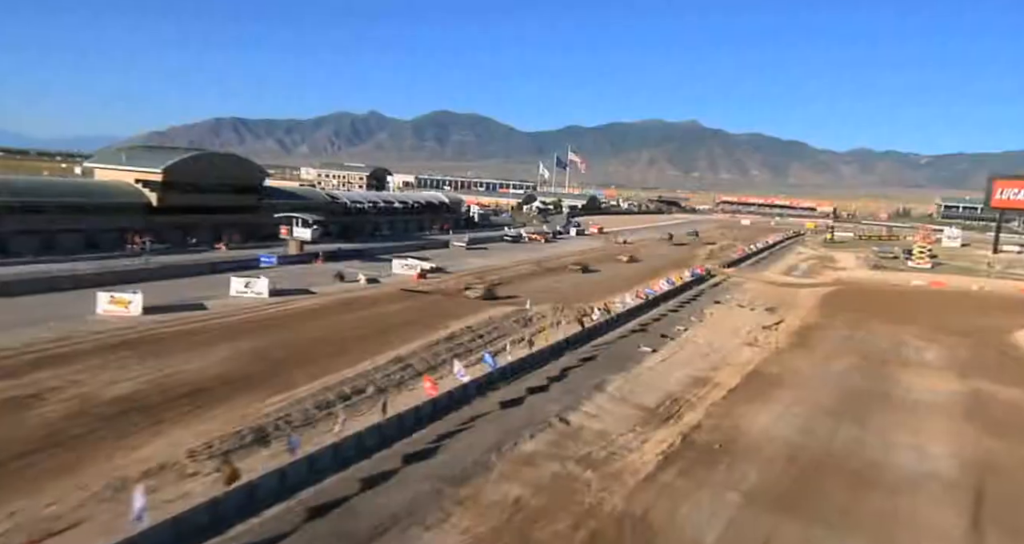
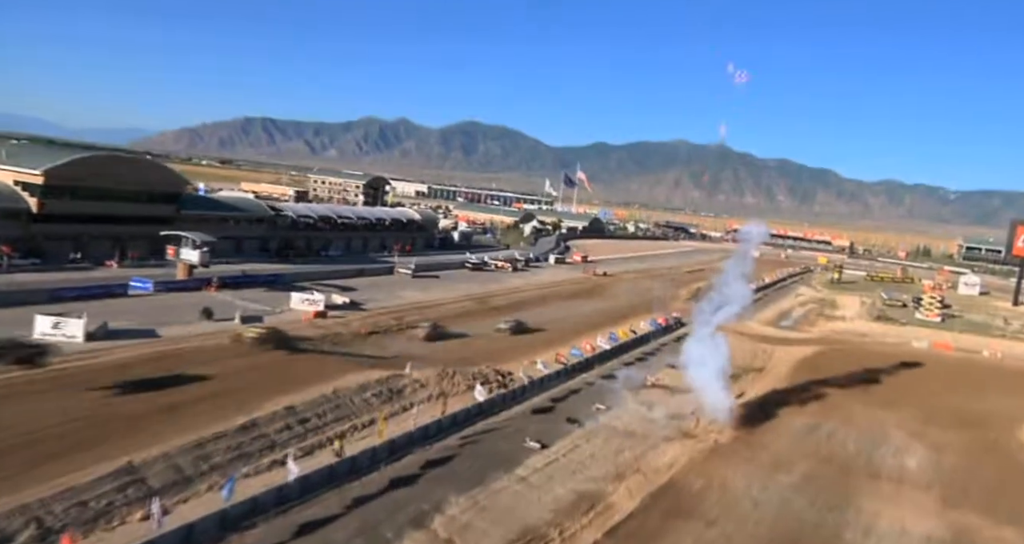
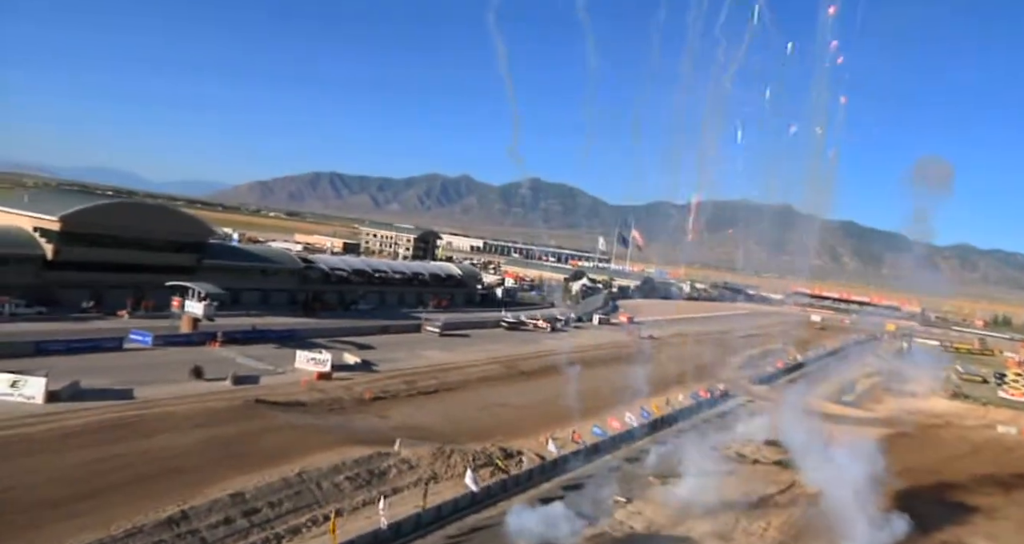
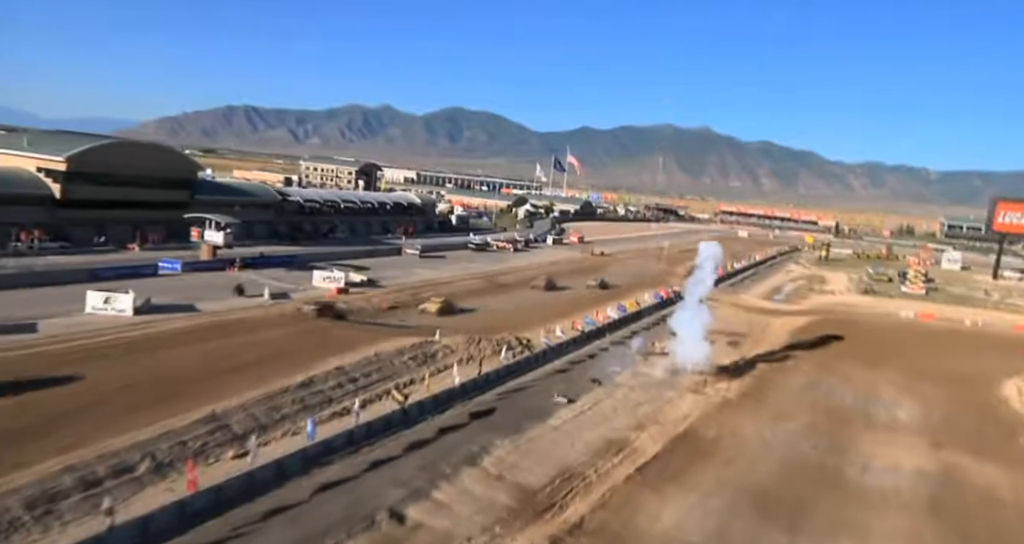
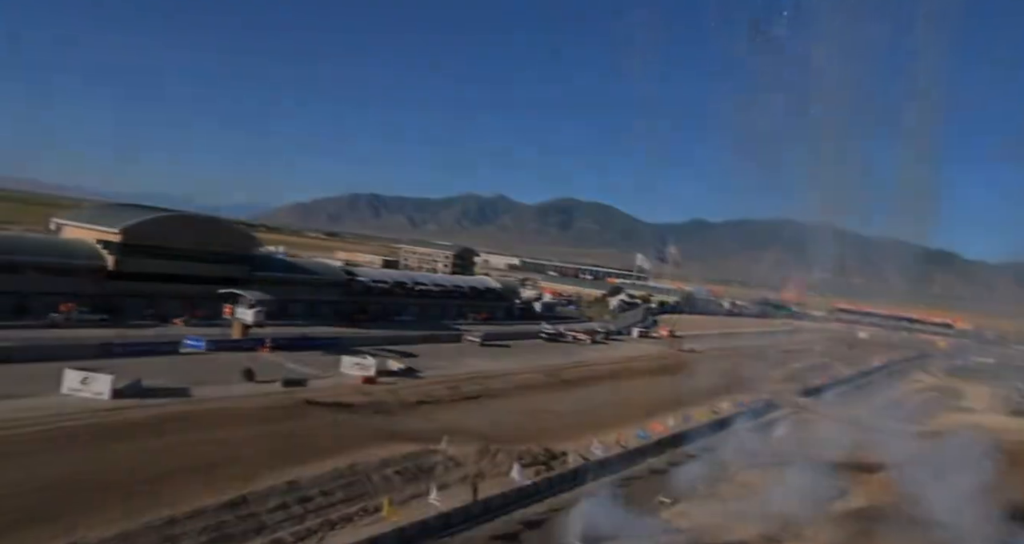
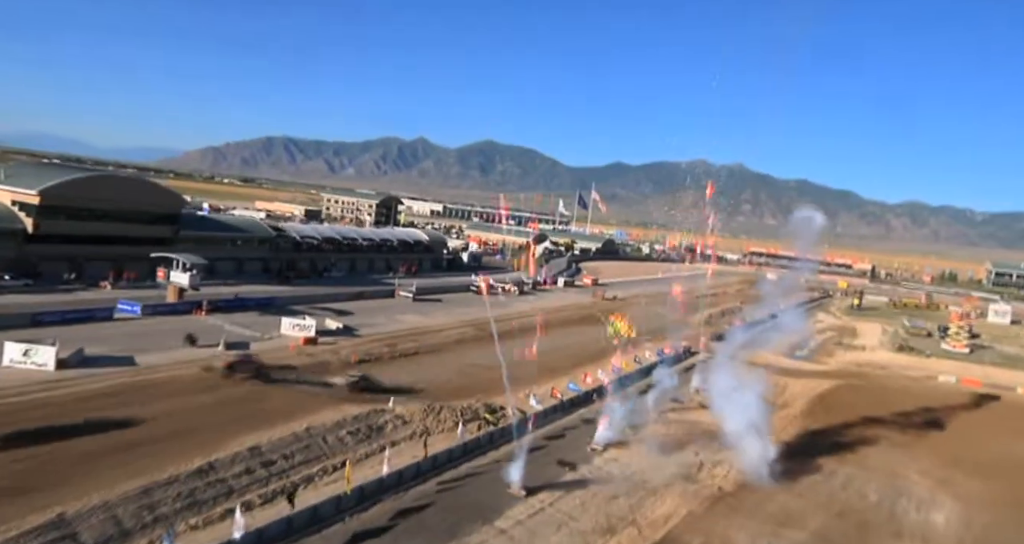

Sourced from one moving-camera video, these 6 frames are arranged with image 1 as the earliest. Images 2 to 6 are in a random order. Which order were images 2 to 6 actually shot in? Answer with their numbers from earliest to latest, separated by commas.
4, 2, 6, 3, 5
